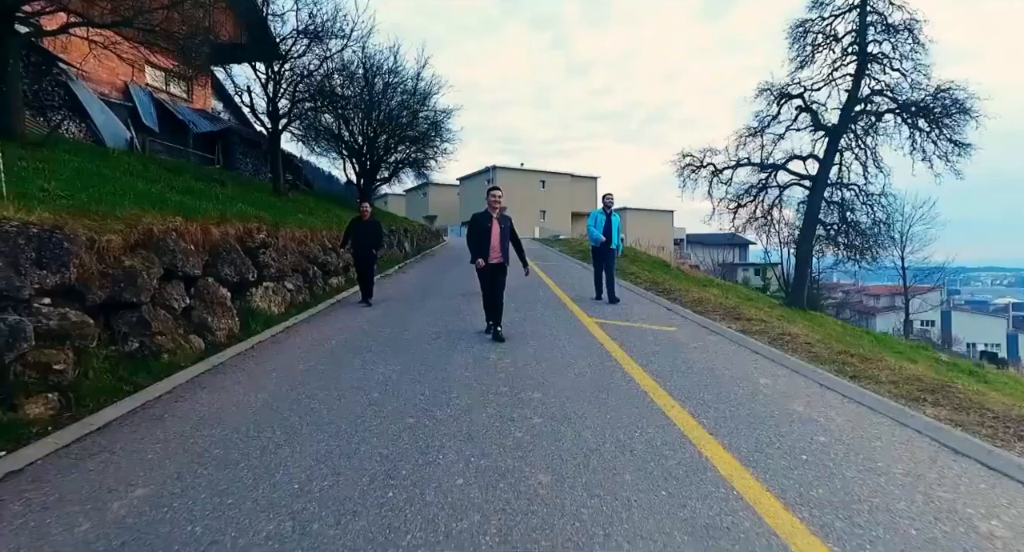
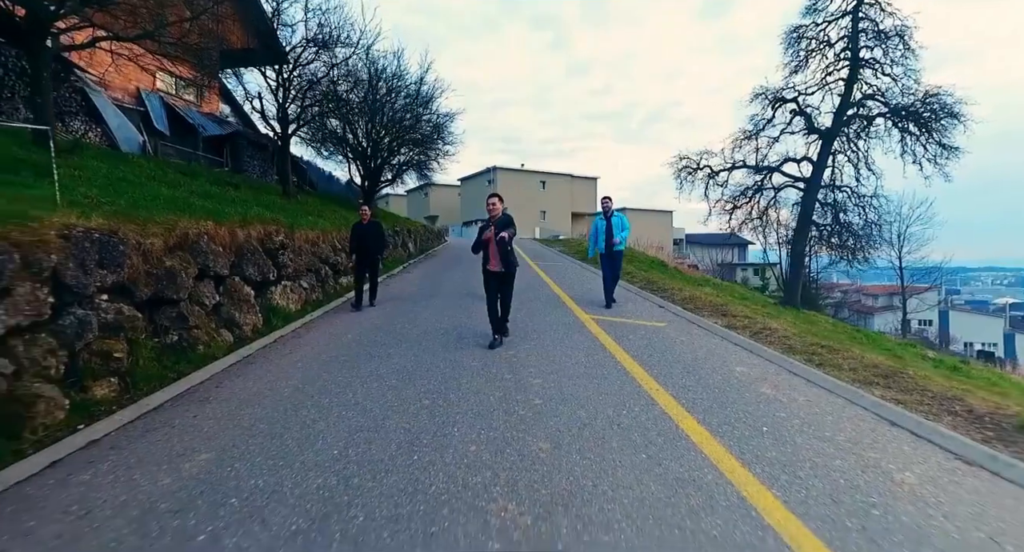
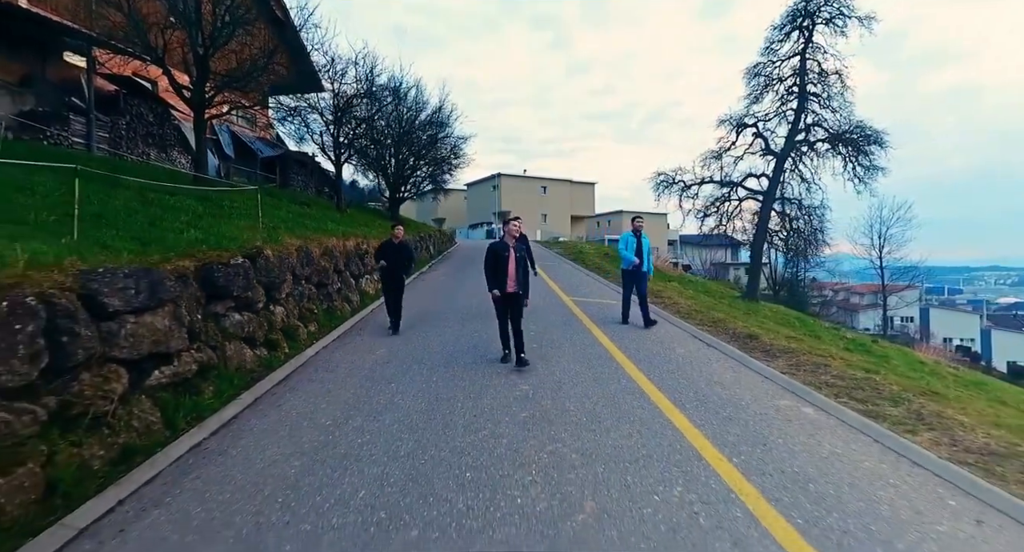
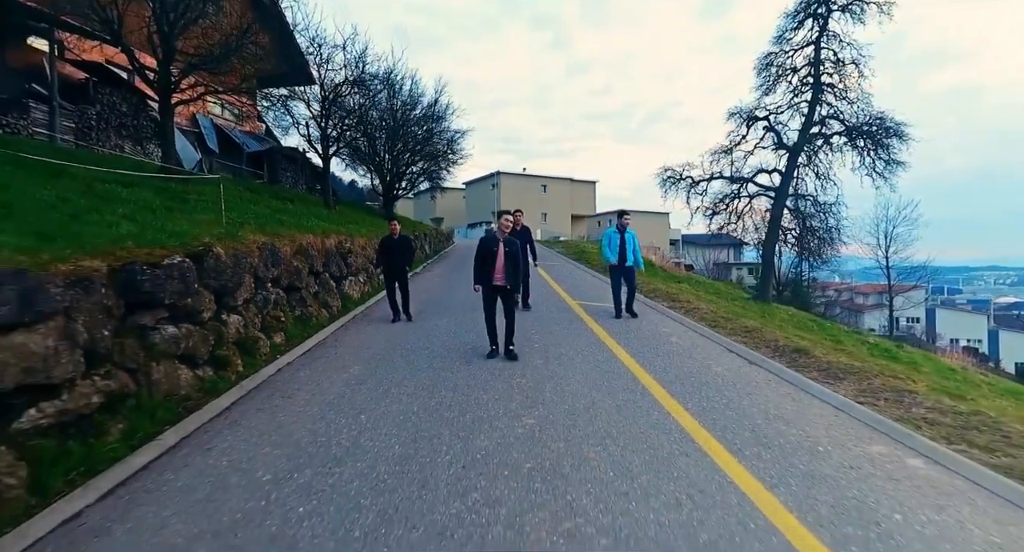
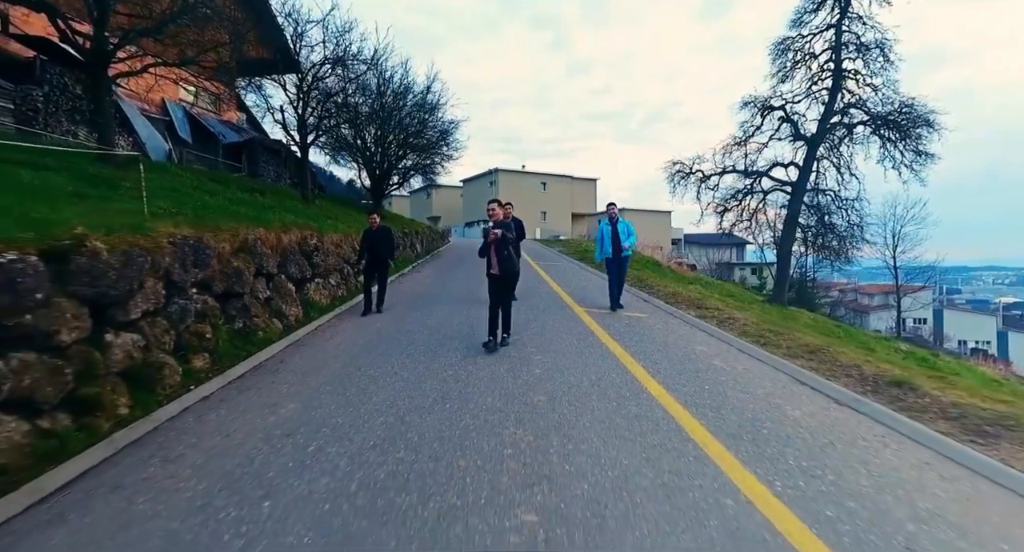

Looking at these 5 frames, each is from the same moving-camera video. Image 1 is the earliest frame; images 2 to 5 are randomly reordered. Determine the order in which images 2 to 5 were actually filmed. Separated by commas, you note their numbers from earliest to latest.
2, 5, 4, 3
